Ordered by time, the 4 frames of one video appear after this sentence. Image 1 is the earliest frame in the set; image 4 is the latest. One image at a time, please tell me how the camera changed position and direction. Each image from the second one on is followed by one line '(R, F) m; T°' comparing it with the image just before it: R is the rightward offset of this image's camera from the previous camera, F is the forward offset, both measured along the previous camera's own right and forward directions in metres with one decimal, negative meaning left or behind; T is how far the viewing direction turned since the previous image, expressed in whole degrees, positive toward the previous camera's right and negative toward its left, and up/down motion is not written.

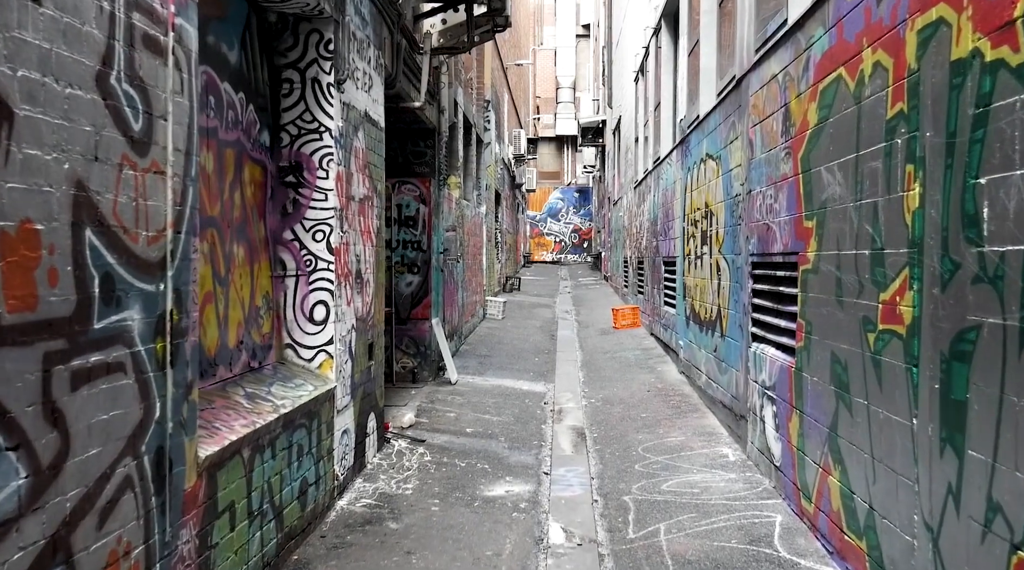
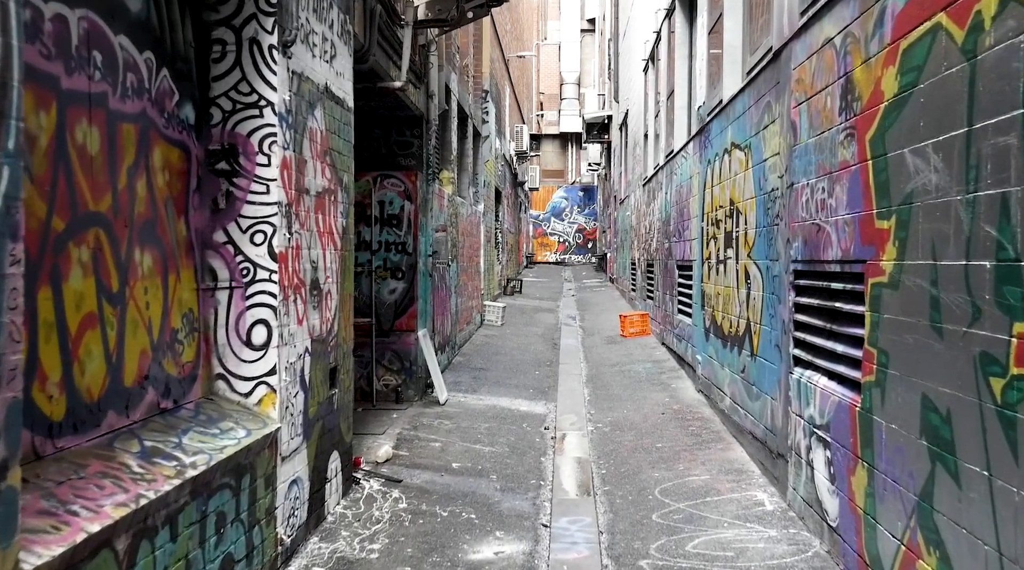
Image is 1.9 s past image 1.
(+0.1, +1.2) m; 0°
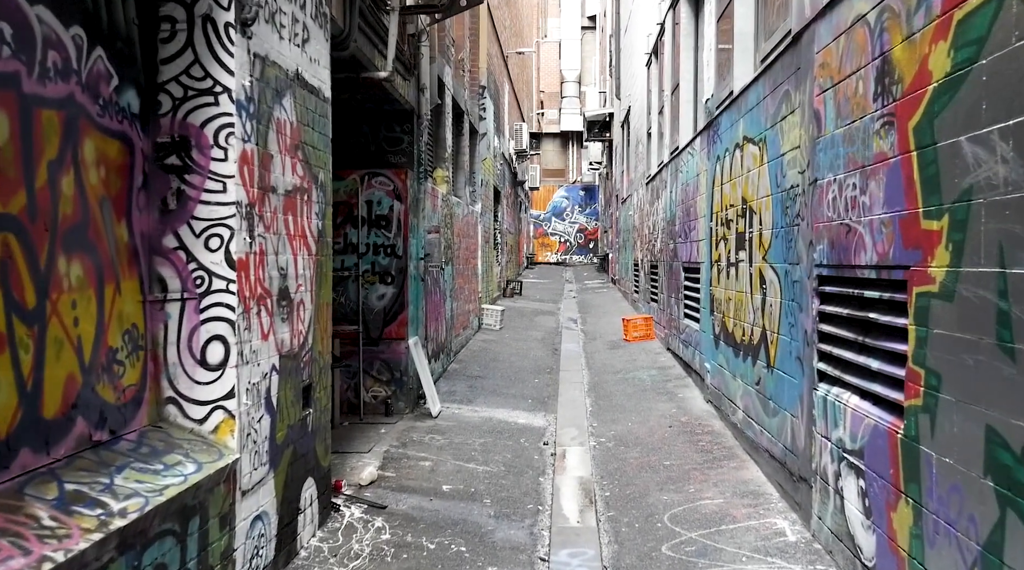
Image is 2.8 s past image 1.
(0.0, +0.6) m; 0°
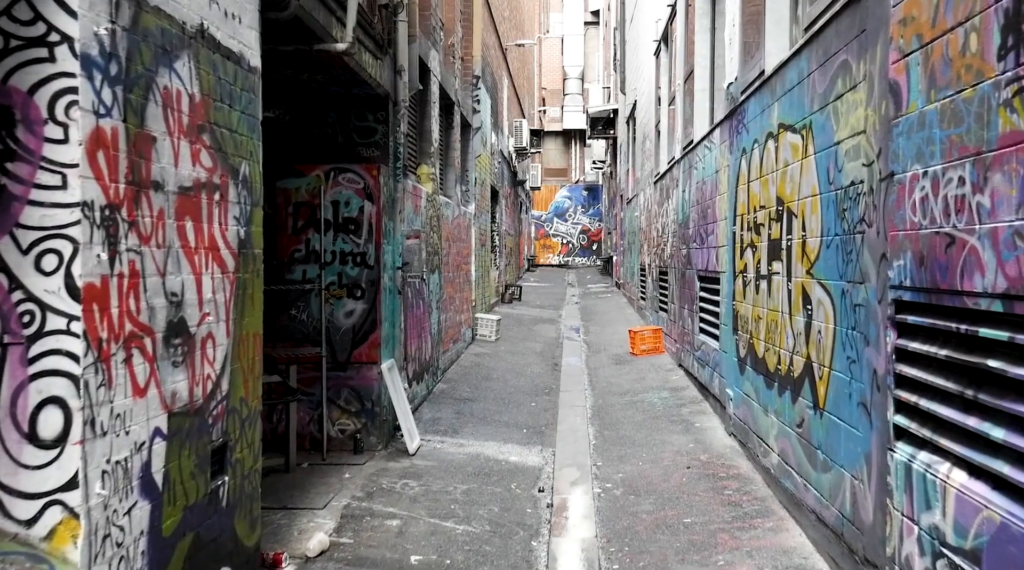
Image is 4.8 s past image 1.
(+0.1, +1.2) m; 0°
